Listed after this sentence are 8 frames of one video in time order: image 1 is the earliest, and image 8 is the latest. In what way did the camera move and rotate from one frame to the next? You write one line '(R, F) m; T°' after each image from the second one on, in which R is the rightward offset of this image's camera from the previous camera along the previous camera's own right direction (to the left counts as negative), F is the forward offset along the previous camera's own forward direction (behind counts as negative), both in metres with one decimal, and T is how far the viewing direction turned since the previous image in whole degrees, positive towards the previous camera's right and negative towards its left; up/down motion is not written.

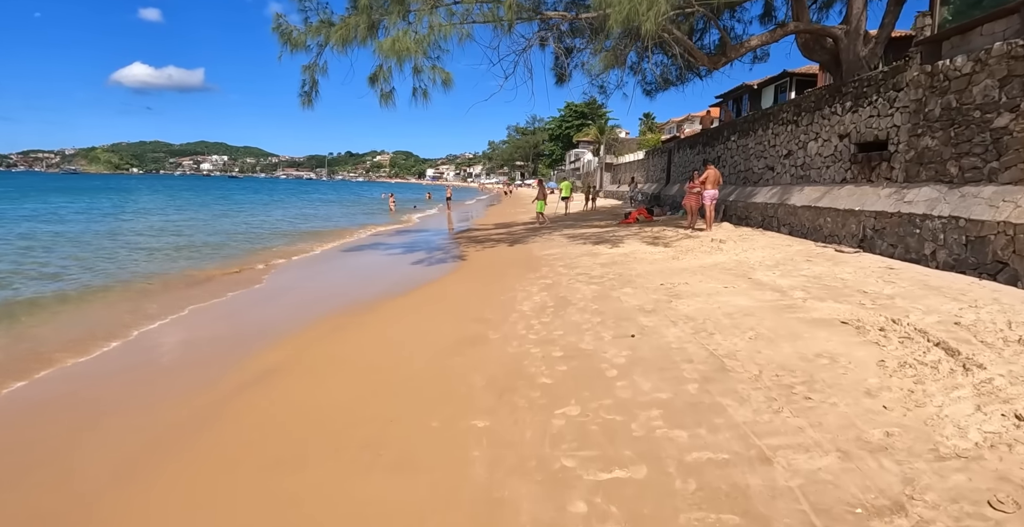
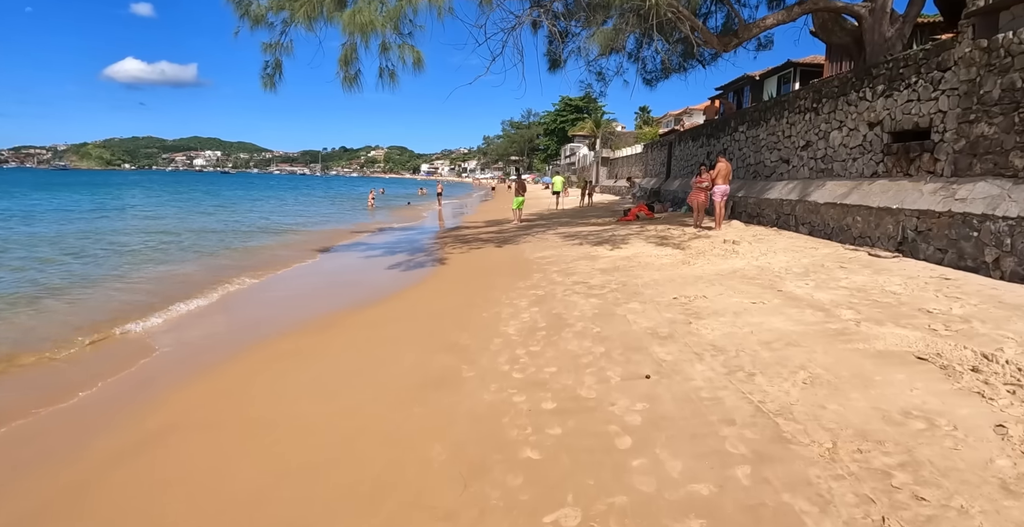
(+0.1, +1.1) m; 0°
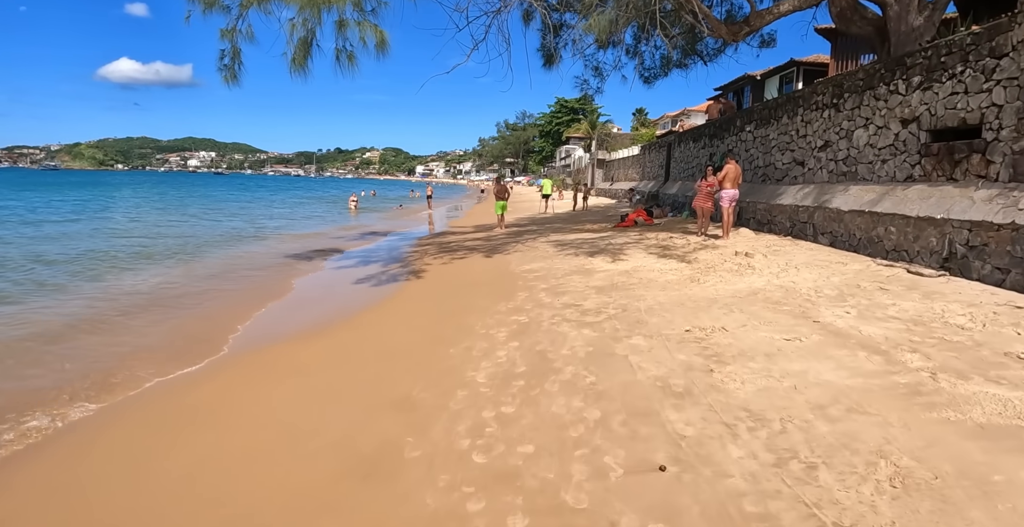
(+0.2, +1.1) m; 0°
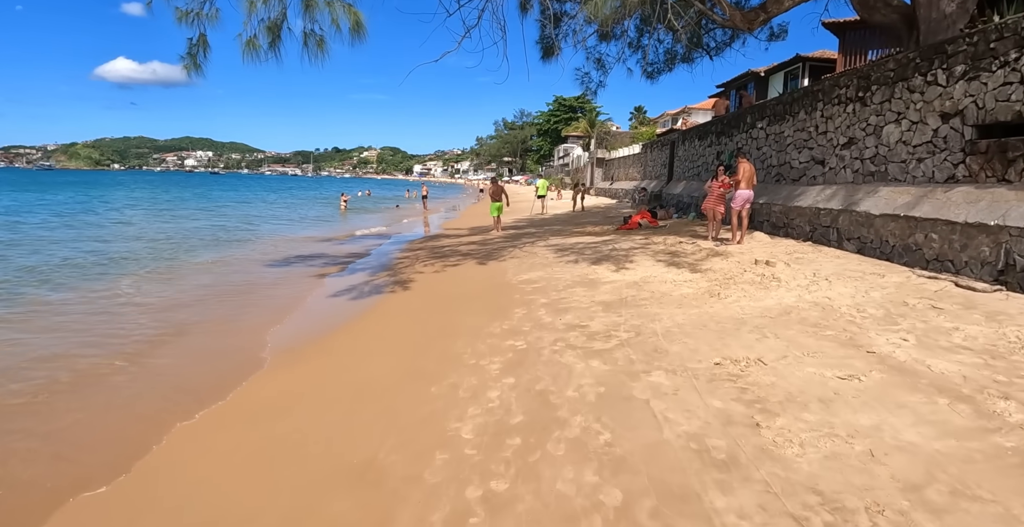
(0.0, +0.8) m; 0°
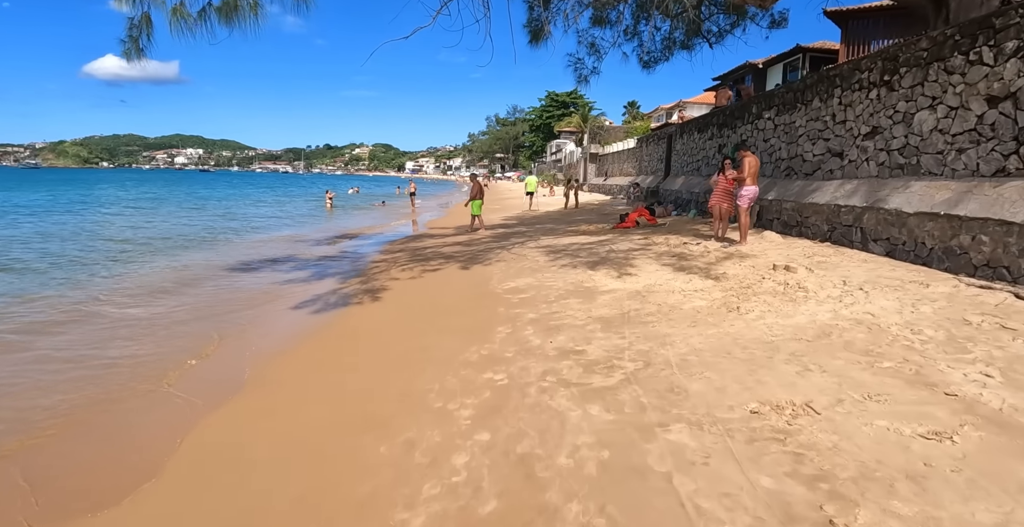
(+0.1, +0.9) m; +1°
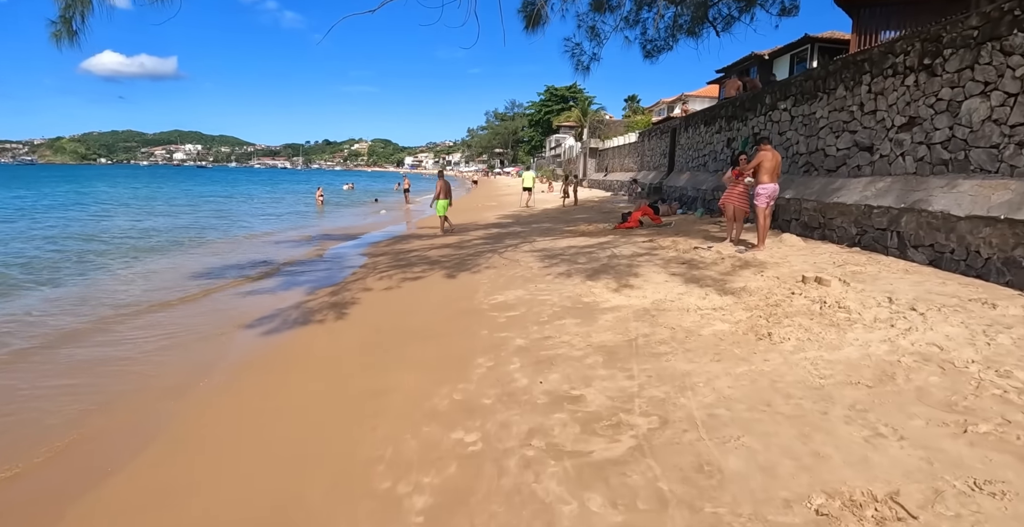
(+0.1, +0.9) m; 0°
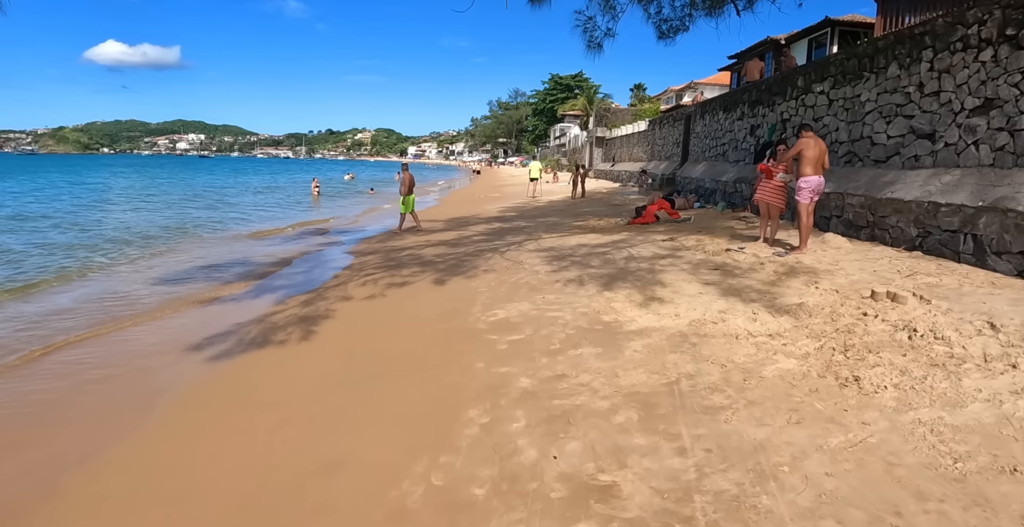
(0.0, +1.0) m; 0°
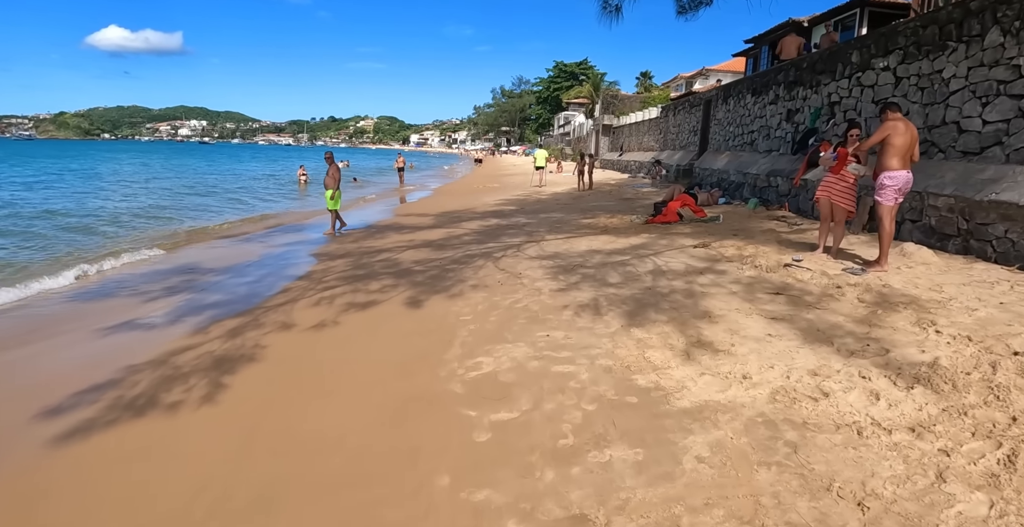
(+0.1, +1.4) m; 0°
